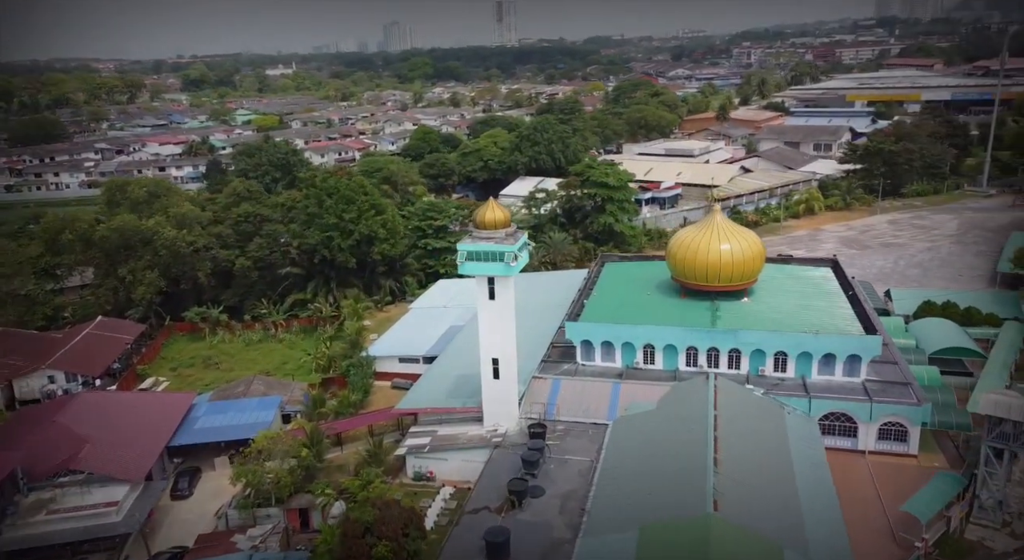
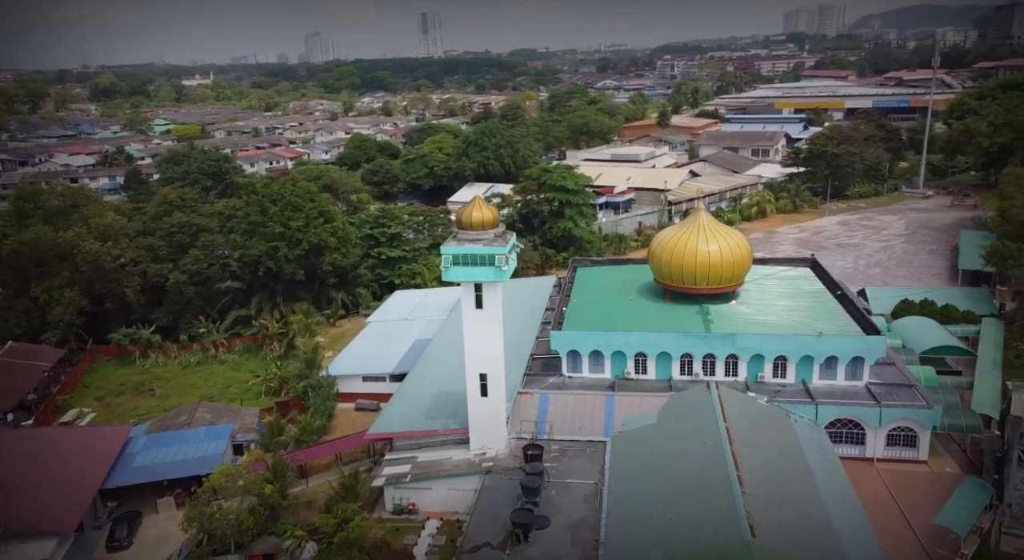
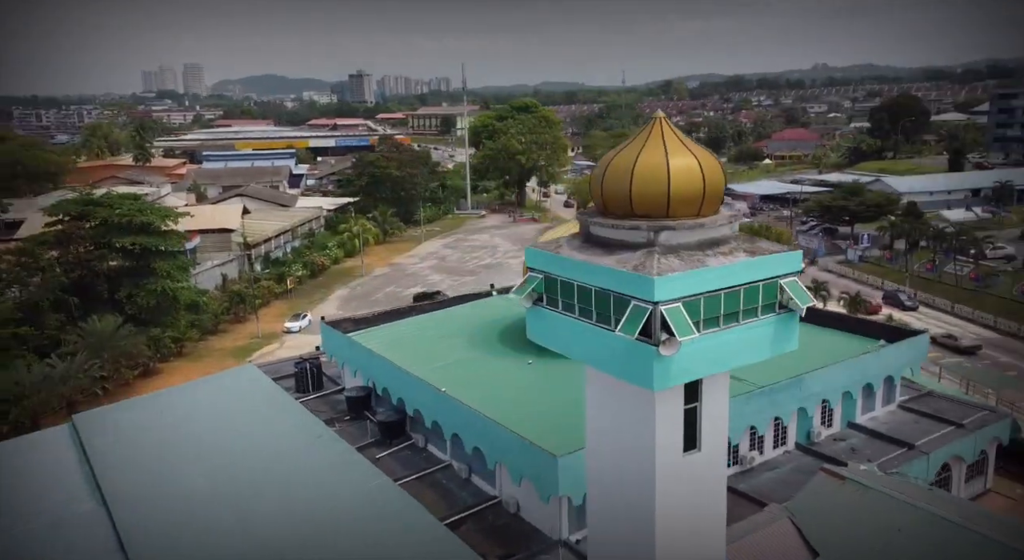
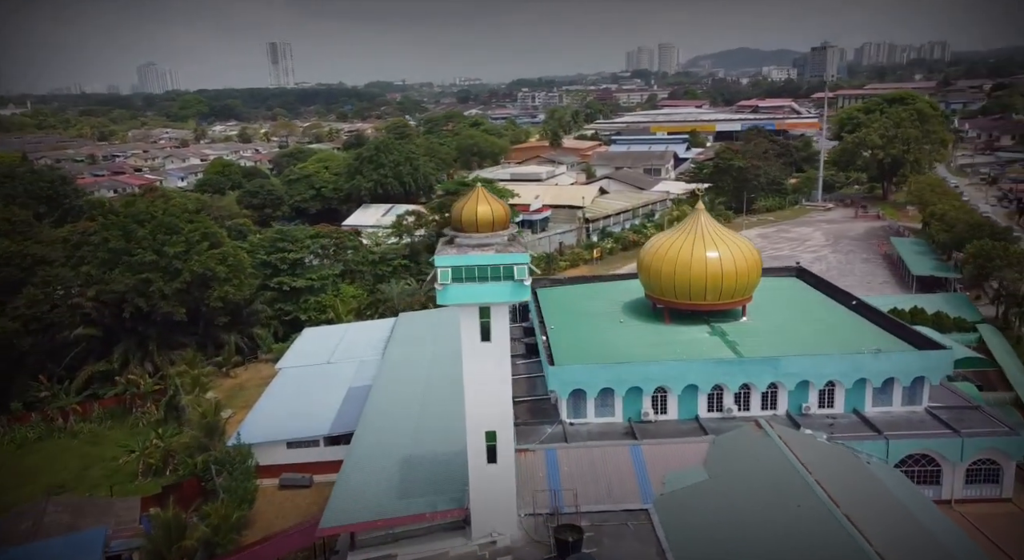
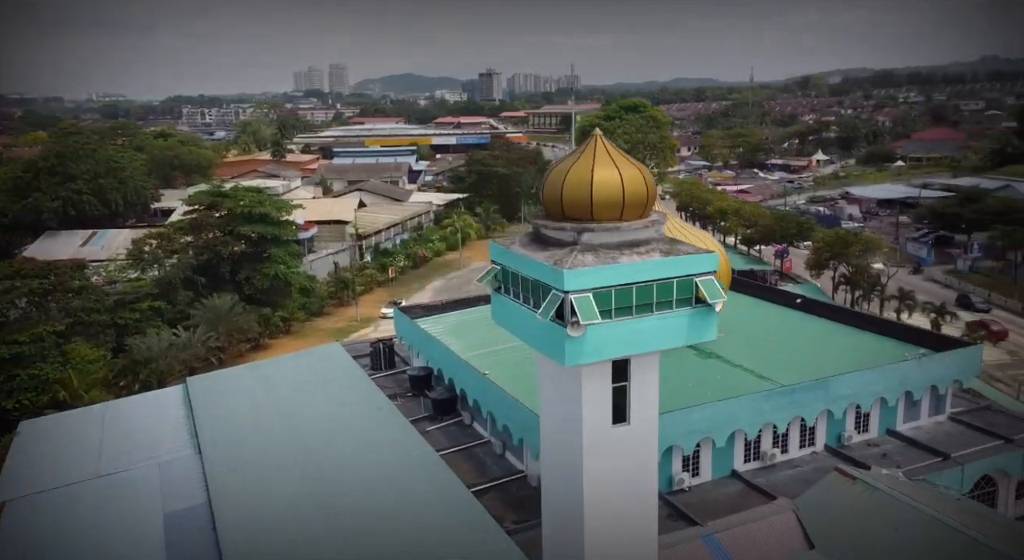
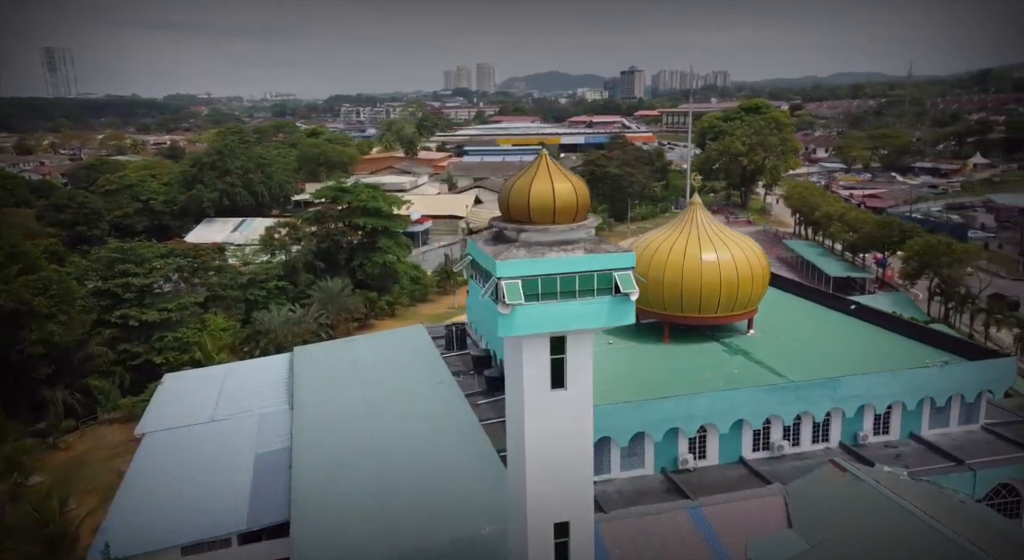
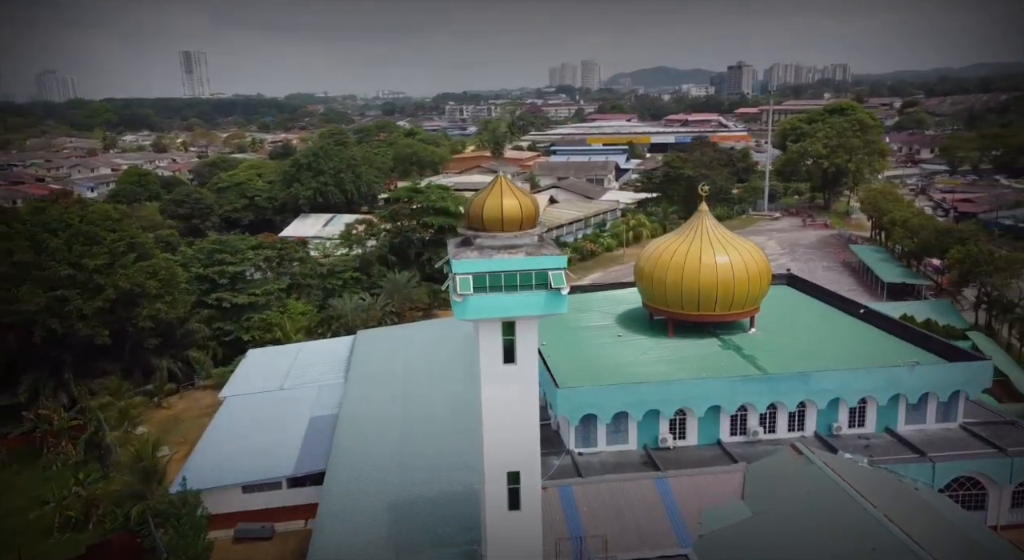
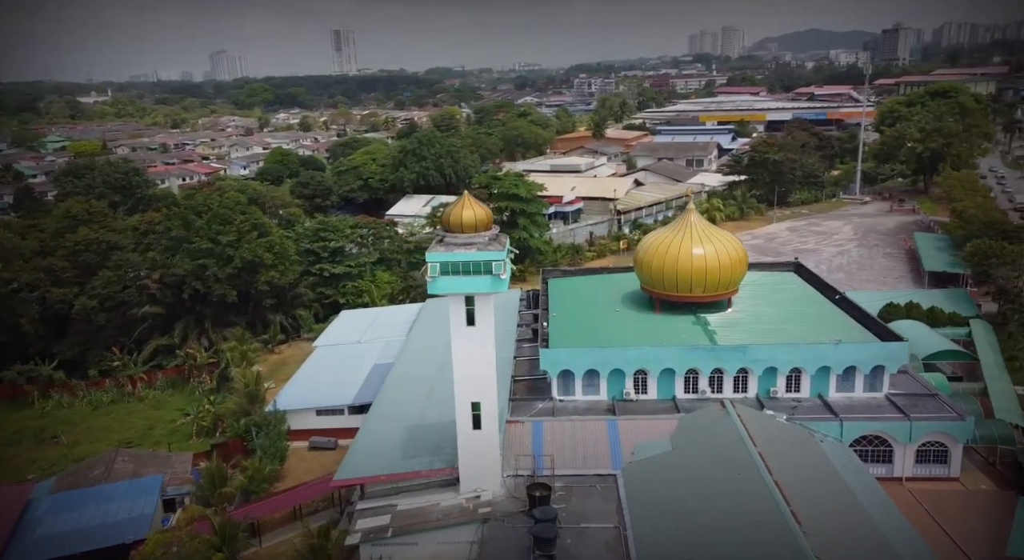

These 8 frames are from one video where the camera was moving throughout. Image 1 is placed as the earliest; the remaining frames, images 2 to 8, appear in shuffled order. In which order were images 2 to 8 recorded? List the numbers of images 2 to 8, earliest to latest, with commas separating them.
2, 8, 4, 7, 6, 5, 3
